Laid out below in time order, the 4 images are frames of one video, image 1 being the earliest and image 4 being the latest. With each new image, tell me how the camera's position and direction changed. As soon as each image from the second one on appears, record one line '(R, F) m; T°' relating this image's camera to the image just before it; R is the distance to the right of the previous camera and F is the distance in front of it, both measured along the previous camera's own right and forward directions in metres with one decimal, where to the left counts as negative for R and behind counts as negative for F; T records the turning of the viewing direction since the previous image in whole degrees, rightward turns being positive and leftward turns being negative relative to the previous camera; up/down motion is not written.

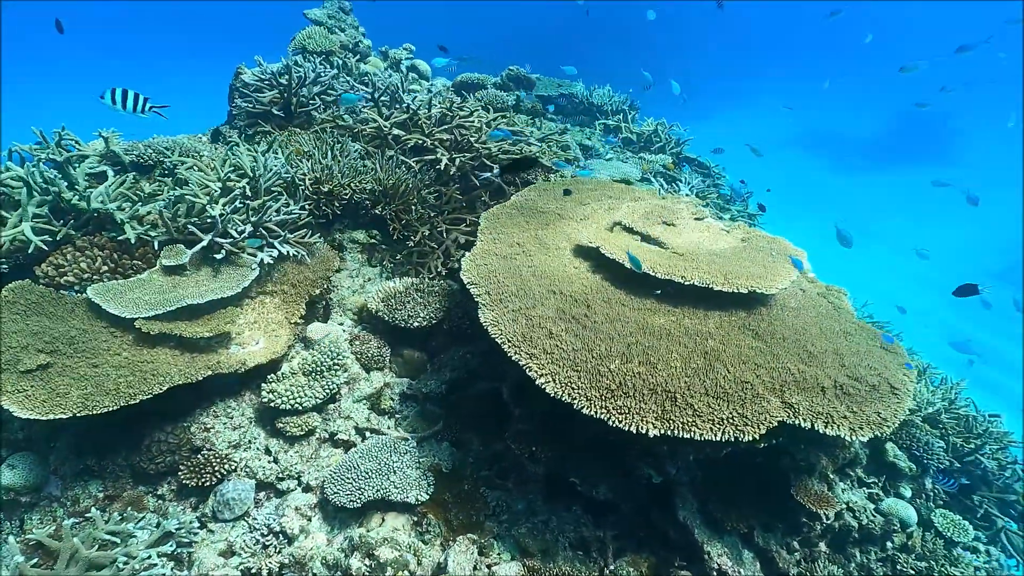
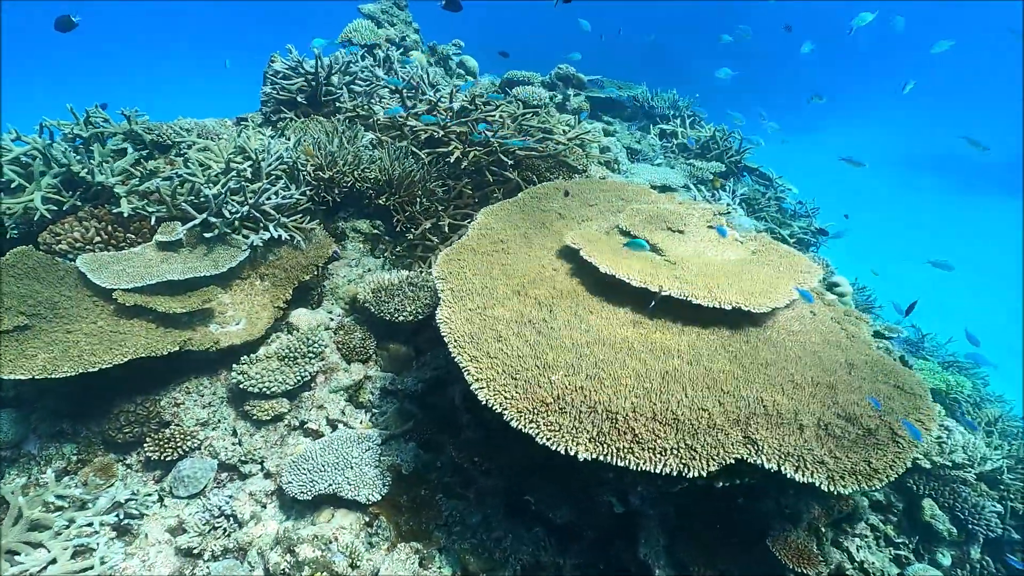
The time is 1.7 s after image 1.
(+0.7, +0.3) m; -8°
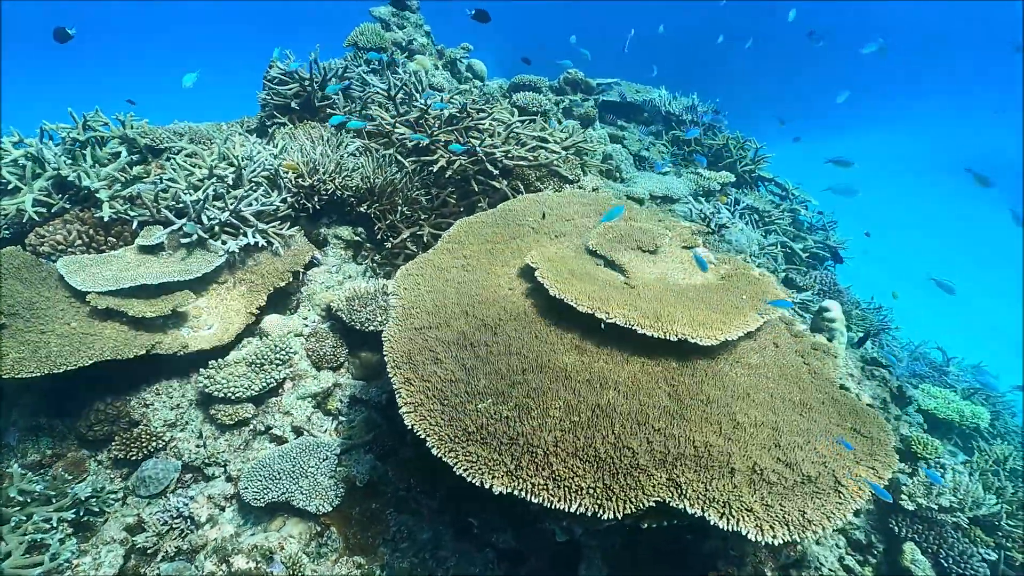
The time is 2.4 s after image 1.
(+0.5, +0.1) m; -4°
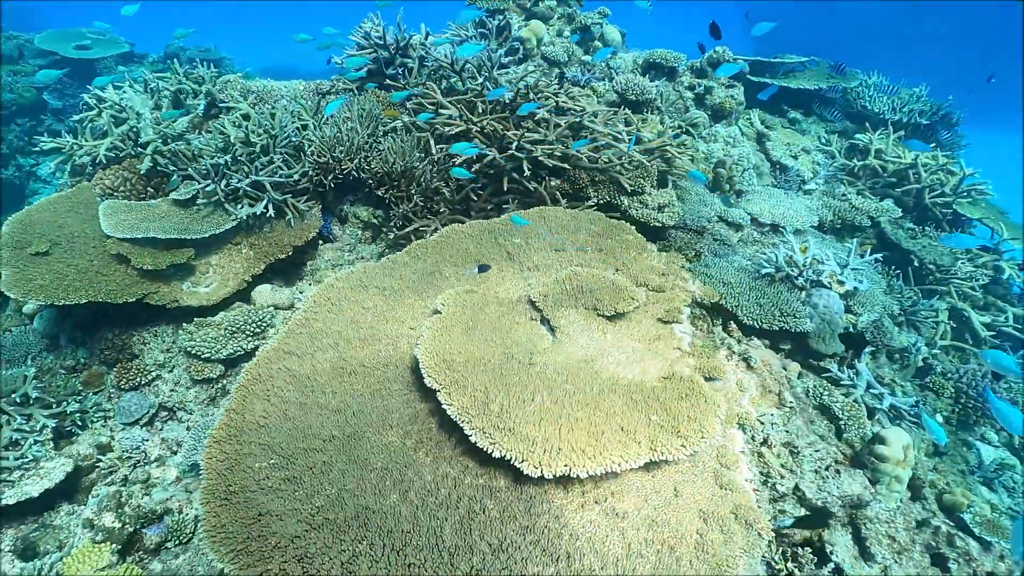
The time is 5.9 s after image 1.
(+1.6, +0.9) m; -20°
